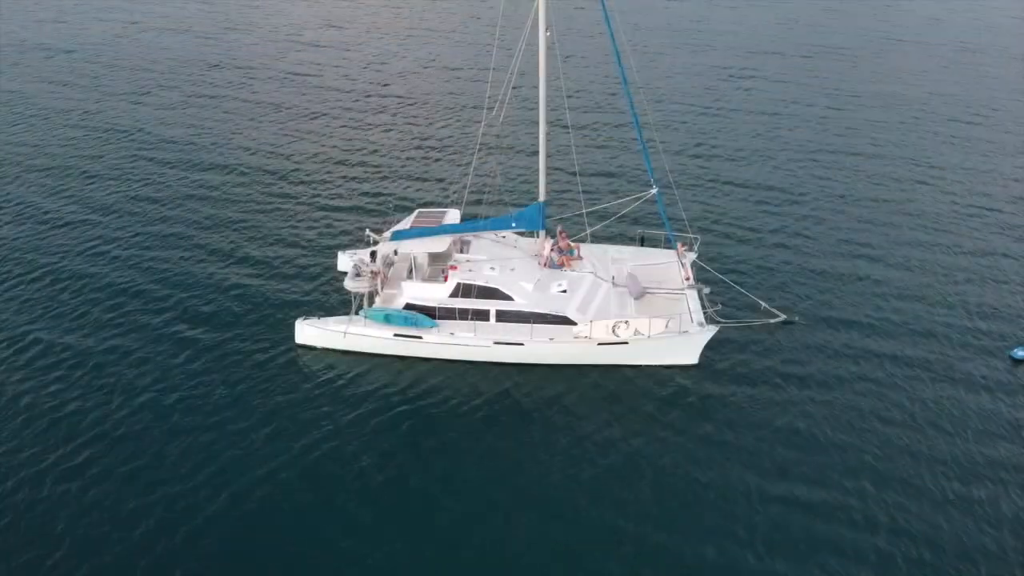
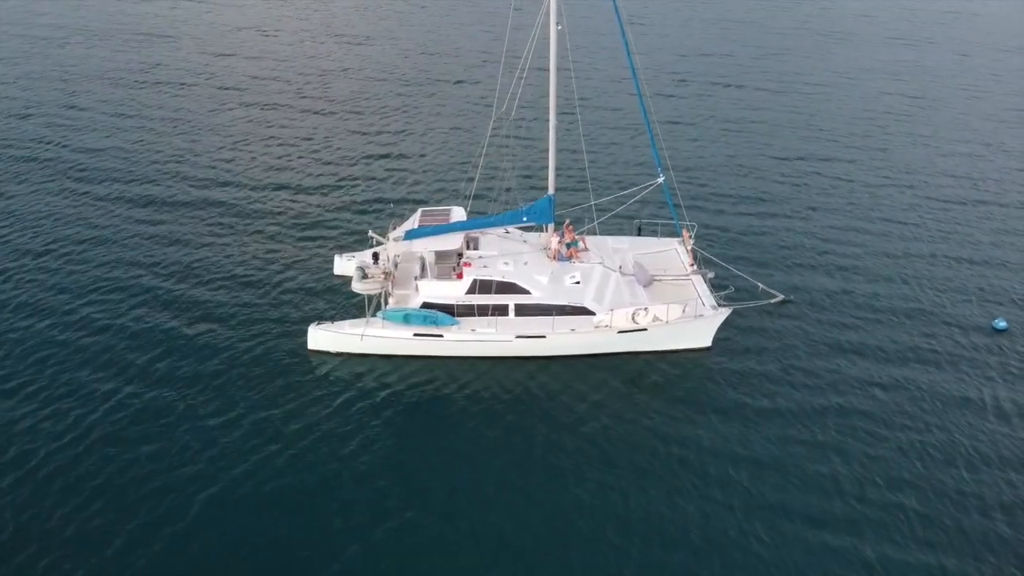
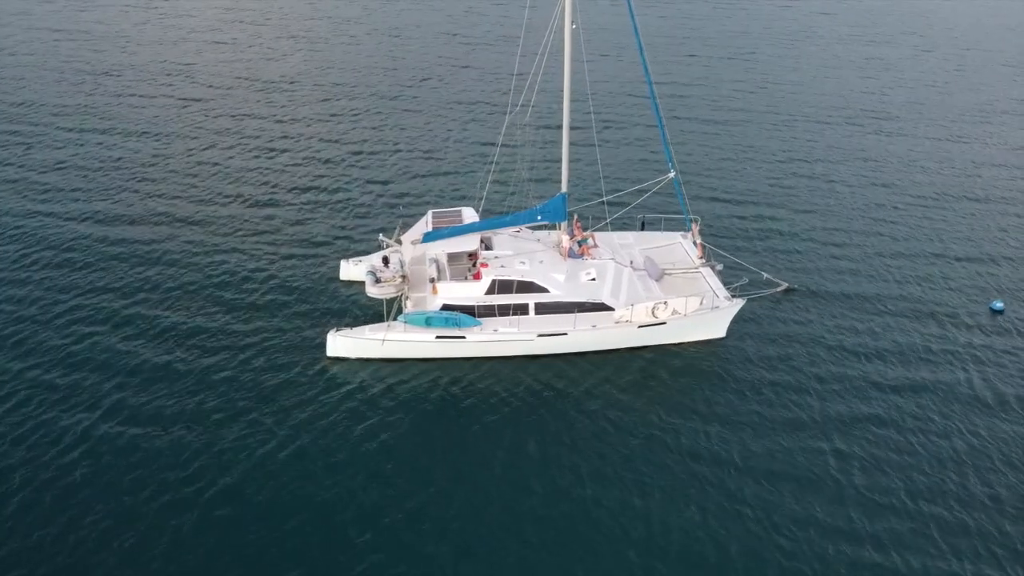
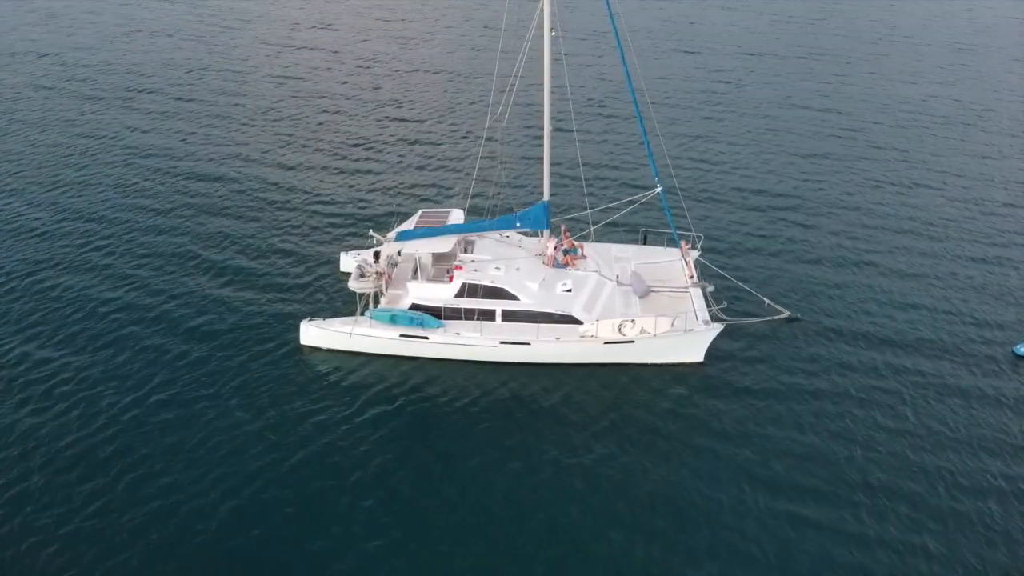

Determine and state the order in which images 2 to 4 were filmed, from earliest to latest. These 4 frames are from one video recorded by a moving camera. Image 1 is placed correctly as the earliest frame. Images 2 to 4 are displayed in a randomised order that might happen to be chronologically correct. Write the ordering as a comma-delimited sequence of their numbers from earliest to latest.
4, 2, 3
